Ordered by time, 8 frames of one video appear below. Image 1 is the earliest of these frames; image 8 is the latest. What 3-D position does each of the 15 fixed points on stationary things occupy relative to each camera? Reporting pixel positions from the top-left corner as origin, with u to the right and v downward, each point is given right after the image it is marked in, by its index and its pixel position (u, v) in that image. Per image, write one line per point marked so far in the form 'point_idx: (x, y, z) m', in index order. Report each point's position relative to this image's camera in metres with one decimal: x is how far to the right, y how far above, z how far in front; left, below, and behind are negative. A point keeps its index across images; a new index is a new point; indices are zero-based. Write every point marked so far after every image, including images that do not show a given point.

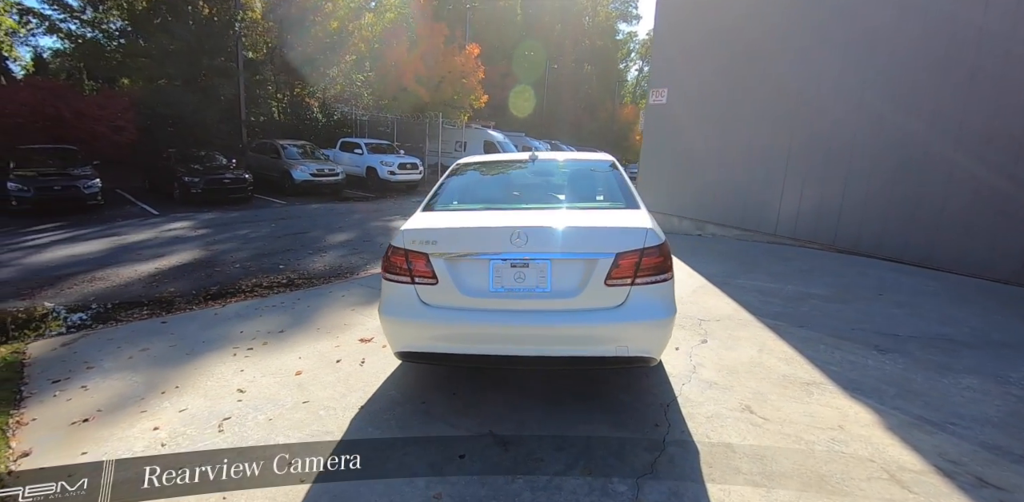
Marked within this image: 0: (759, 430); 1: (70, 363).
0: (+1.4, -1.0, +2.7) m
1: (-3.2, -0.8, +3.6) m
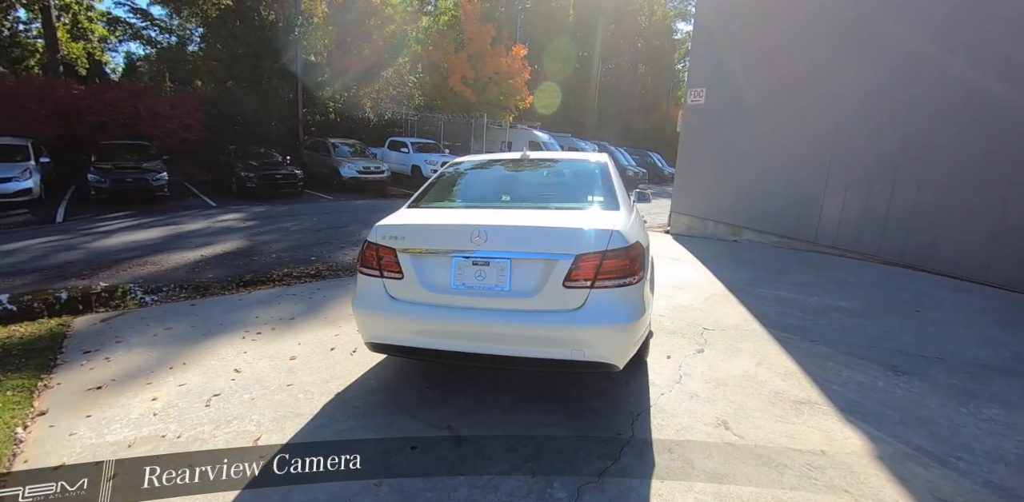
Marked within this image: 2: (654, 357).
0: (+1.2, -1.1, +2.6) m
1: (-3.4, -0.7, +3.9) m
2: (+1.1, -0.8, +3.7) m
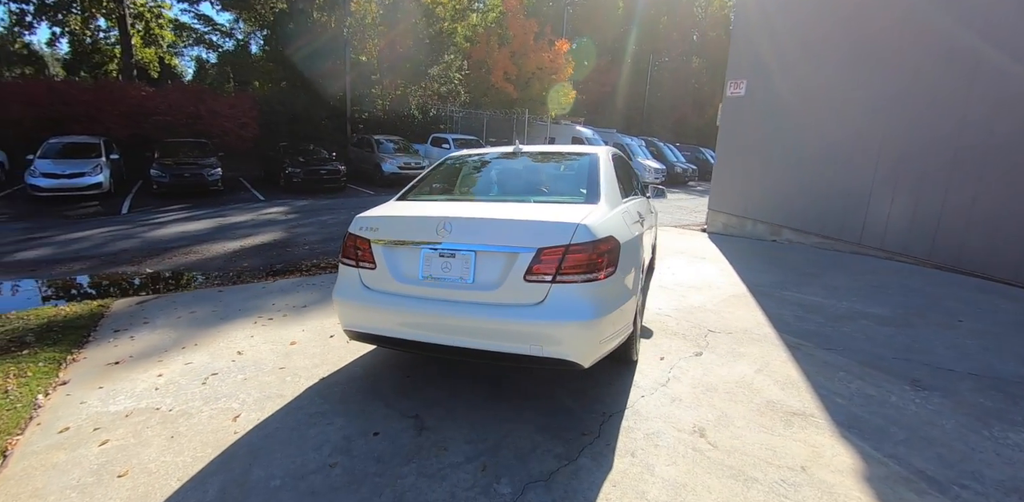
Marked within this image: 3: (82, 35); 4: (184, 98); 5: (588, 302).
0: (+1.0, -1.1, +2.4) m
1: (-3.4, -0.6, +4.3) m
2: (+1.0, -0.8, +3.5) m
3: (-17.6, +8.6, +18.6) m
4: (-10.3, +4.7, +14.6) m
5: (+0.4, -0.3, +2.5) m
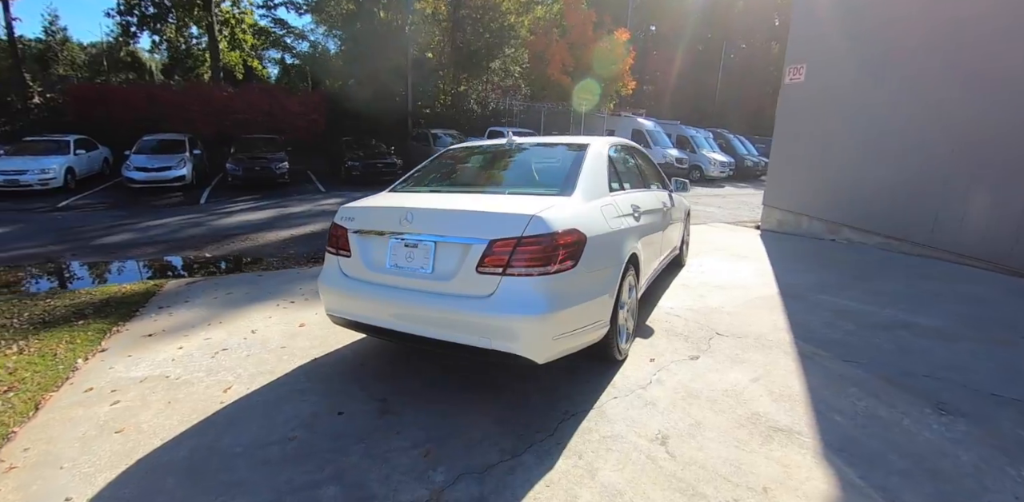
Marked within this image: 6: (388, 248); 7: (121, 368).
0: (+0.7, -1.0, +2.3) m
1: (-3.3, -0.5, +4.8) m
2: (+0.9, -0.8, +3.4) m
3: (-15.0, +9.3, +21.0) m
4: (-8.5, +5.1, +15.9) m
5: (+0.1, -0.2, +2.5) m
6: (-0.7, 0.0, +2.8) m
7: (-2.7, -0.8, +3.3) m
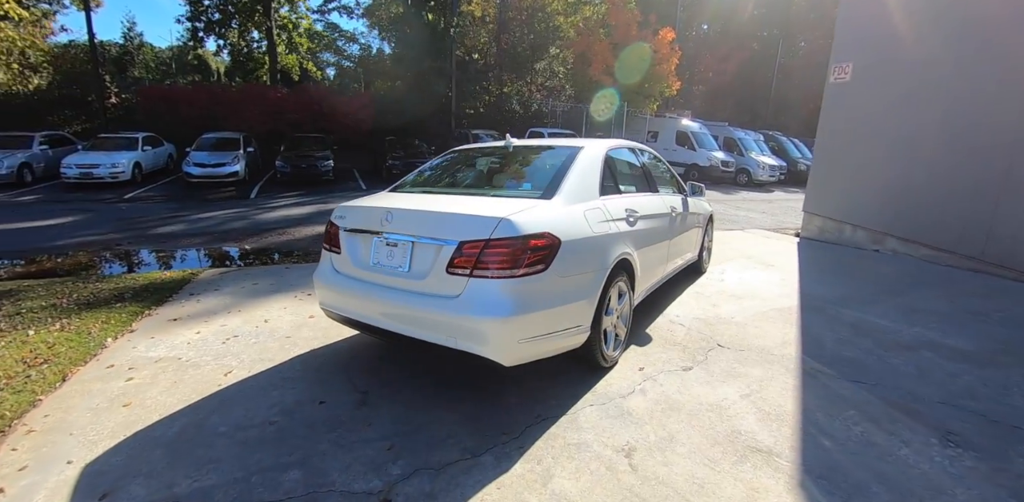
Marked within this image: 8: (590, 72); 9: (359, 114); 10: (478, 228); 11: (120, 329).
0: (+0.4, -1.1, +2.3) m
1: (-3.2, -0.4, +5.2) m
2: (+0.8, -0.8, +3.3) m
3: (-12.9, +9.7, +22.4) m
4: (-7.0, +5.4, +16.7) m
5: (0.0, -0.2, +2.5) m
6: (-0.9, 0.0, +2.9) m
7: (-2.8, -0.7, +3.6) m
8: (+3.5, +7.4, +19.7) m
9: (-5.5, +5.0, +17.2) m
10: (-0.2, +0.1, +2.5) m
11: (-3.2, -0.6, +3.9) m
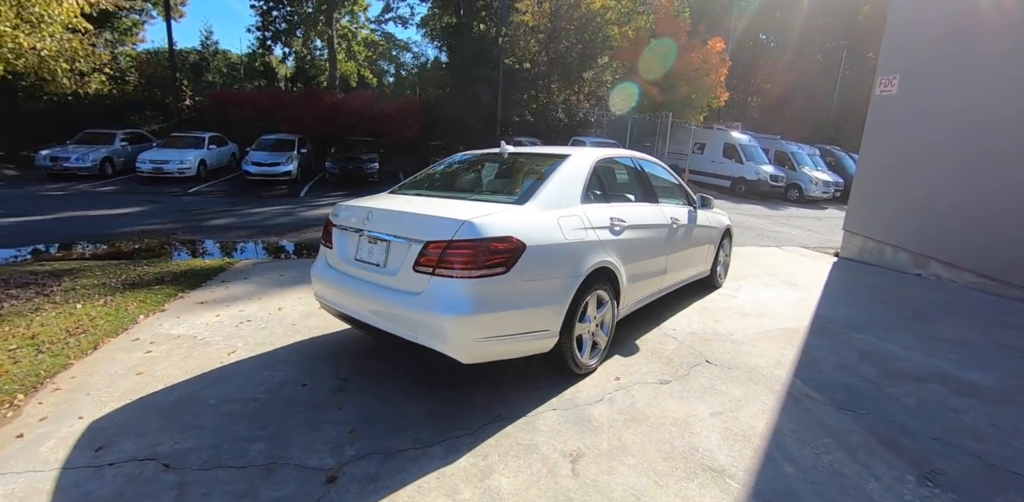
0: (+0.2, -1.1, +2.3) m
1: (-3.2, -0.3, +5.6) m
2: (+0.6, -0.9, +3.3) m
3: (-10.3, +10.0, +23.9) m
4: (-5.4, +5.4, +17.6) m
5: (-0.2, -0.3, +2.6) m
6: (-1.0, +0.1, +3.1) m
7: (-2.9, -0.6, +4.0) m
8: (+5.6, +6.9, +19.4) m
9: (-3.8, +5.0, +17.9) m
10: (-0.4, +0.1, +2.6) m
11: (-3.3, -0.5, +4.3) m
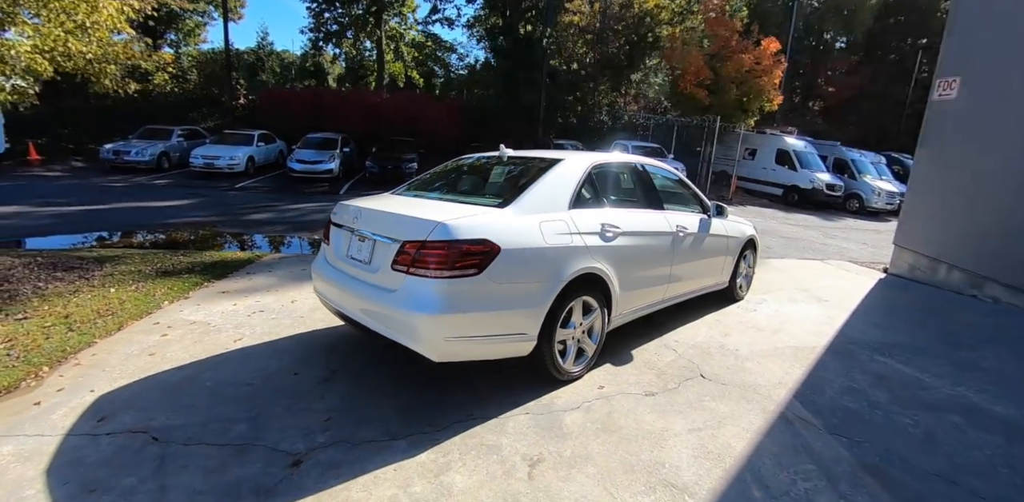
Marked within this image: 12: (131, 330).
0: (-0.1, -1.1, +2.3) m
1: (-3.0, -0.2, +5.9) m
2: (+0.5, -0.9, +3.3) m
3: (-7.9, +10.2, +24.9) m
4: (-3.8, +5.6, +18.0) m
5: (-0.4, -0.3, +2.6) m
6: (-1.1, +0.1, +3.2) m
7: (-2.9, -0.5, +4.3) m
8: (+7.3, +6.6, +18.8) m
9: (-2.3, +5.0, +18.2) m
10: (-0.5, +0.1, +2.7) m
11: (-3.2, -0.4, +4.6) m
12: (-3.1, -0.6, +3.8) m
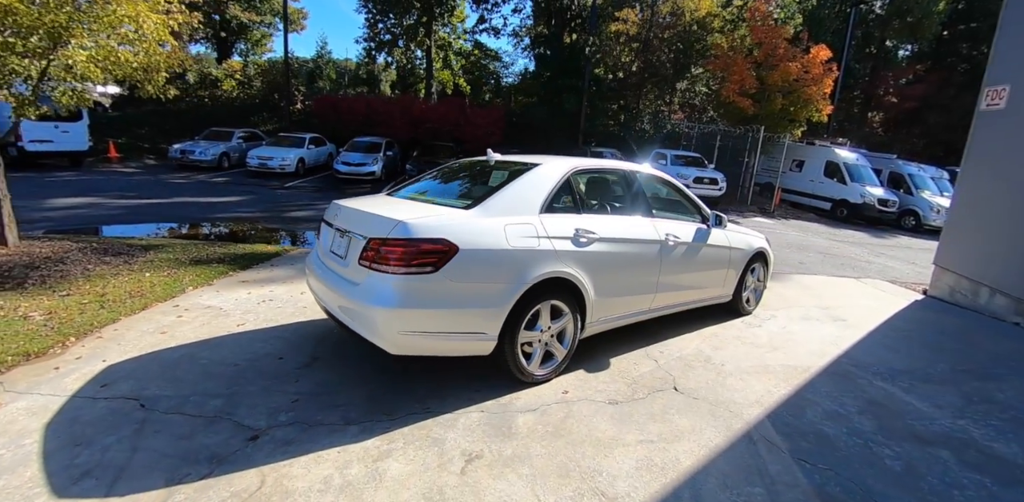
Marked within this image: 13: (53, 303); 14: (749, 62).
0: (-0.4, -1.1, +2.4) m
1: (-2.9, -0.1, +6.3) m
2: (+0.3, -0.9, +3.3) m
3: (-5.2, +10.2, +25.8) m
4: (-2.1, +5.4, +18.5) m
5: (-0.7, -0.2, +2.7) m
6: (-1.3, +0.1, +3.4) m
7: (-3.0, -0.4, +4.6) m
8: (+9.1, +6.1, +18.1) m
9: (-0.5, +4.8, +18.5) m
10: (-0.8, +0.1, +2.8) m
11: (-3.3, -0.3, +5.1) m
12: (-3.2, -0.5, +4.3) m
13: (-3.9, -0.4, +4.0) m
14: (+10.0, +7.0, +17.5) m
